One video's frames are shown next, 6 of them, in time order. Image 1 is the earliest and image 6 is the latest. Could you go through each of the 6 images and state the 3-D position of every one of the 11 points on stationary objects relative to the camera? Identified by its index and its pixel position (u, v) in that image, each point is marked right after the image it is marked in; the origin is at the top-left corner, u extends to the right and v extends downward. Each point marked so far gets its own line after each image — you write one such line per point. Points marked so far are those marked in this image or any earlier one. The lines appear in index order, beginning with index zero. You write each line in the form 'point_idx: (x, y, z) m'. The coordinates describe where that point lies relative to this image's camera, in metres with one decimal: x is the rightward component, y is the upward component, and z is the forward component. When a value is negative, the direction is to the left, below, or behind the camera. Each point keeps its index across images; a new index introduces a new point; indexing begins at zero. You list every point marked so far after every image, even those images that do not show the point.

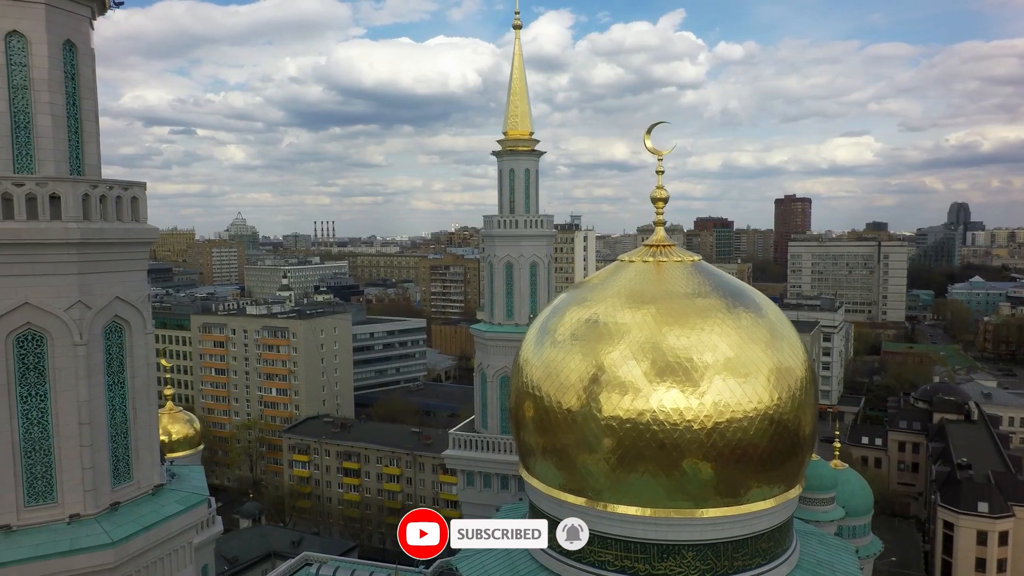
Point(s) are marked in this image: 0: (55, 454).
0: (-2.6, -1.0, +3.8) m
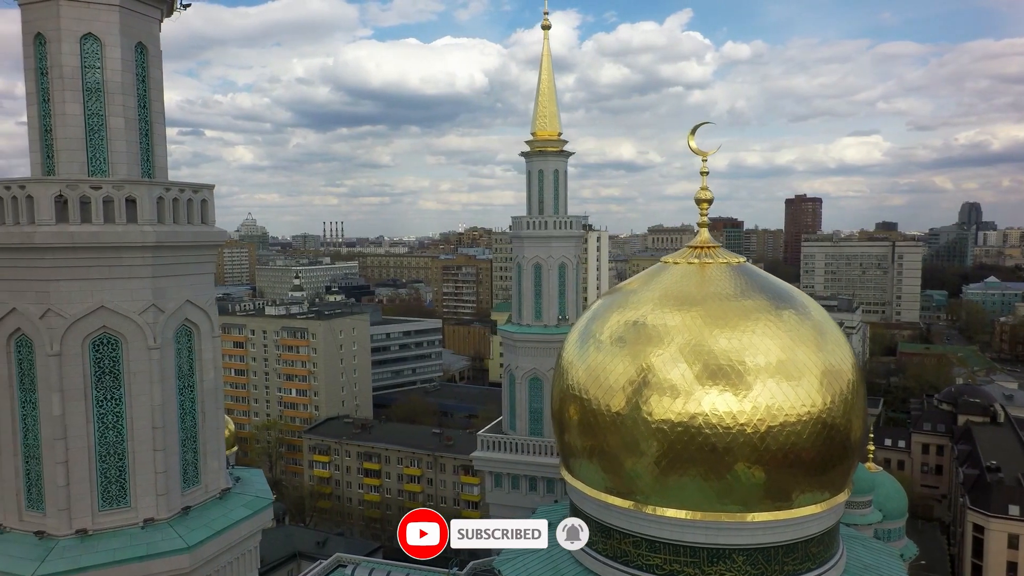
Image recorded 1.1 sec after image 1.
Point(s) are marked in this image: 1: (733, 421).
0: (-2.2, -1.0, +3.8) m
1: (+1.9, -1.2, +6.0) m
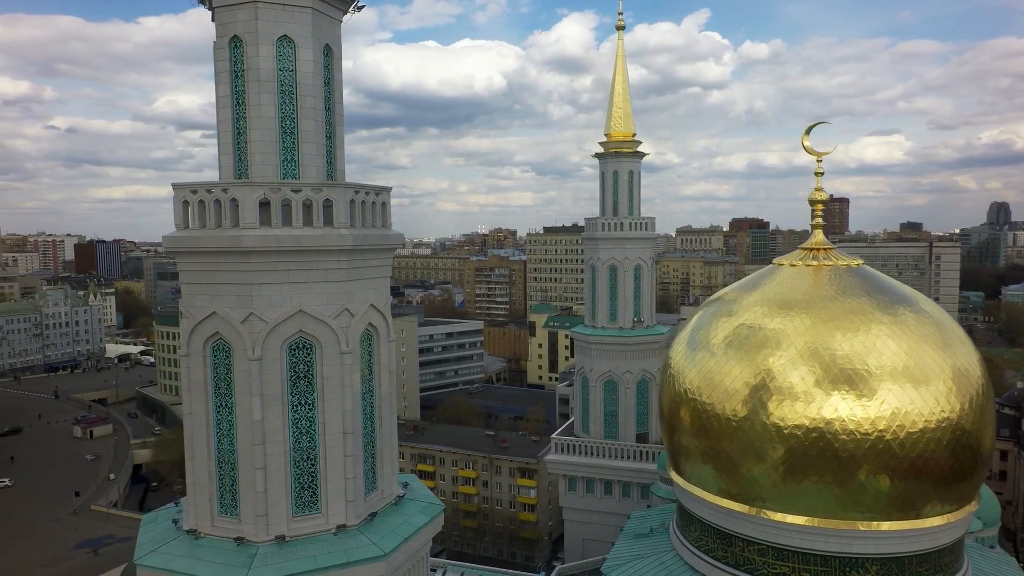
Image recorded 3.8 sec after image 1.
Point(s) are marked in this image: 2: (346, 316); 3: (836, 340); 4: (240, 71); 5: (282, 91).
0: (-1.1, -1.0, +3.8) m
1: (+3.0, -1.2, +5.9) m
2: (-0.9, -0.2, +3.9) m
3: (+3.0, -0.5, +6.3) m
4: (-1.6, +1.3, +3.9) m
5: (-1.3, +1.2, +3.9) m
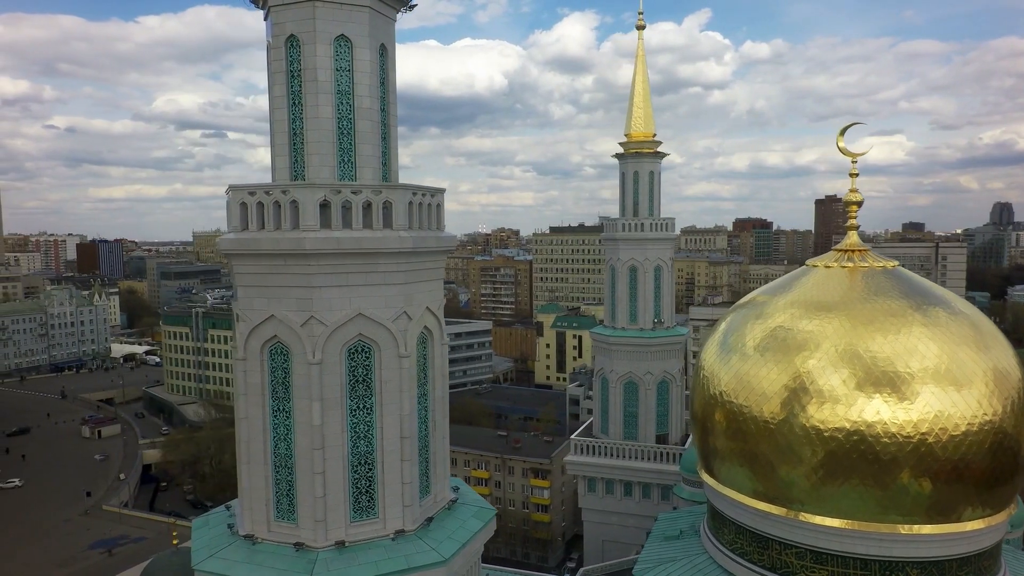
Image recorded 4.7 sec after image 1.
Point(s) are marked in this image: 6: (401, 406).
0: (-0.7, -1.0, +3.7) m
1: (+3.4, -1.2, +5.8) m
2: (-0.6, -0.2, +3.8) m
3: (+3.4, -0.5, +6.2) m
4: (-1.3, +1.3, +3.9) m
5: (-1.0, +1.2, +3.9) m
6: (-0.6, -0.7, +3.8) m
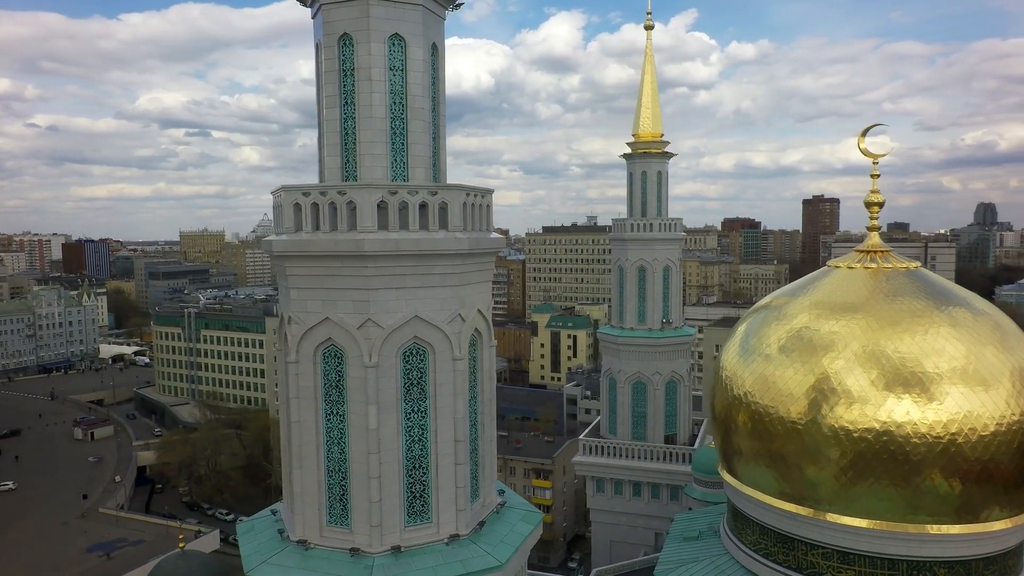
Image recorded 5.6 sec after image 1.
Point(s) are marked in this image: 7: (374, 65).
0: (-0.4, -1.0, +3.7) m
1: (+3.6, -1.2, +5.9) m
2: (-0.3, -0.2, +3.8) m
3: (+3.6, -0.5, +6.3) m
4: (-1.0, +1.3, +3.8) m
5: (-0.7, +1.1, +3.9) m
6: (-0.3, -0.7, +3.8) m
7: (-0.8, +1.3, +3.8) m
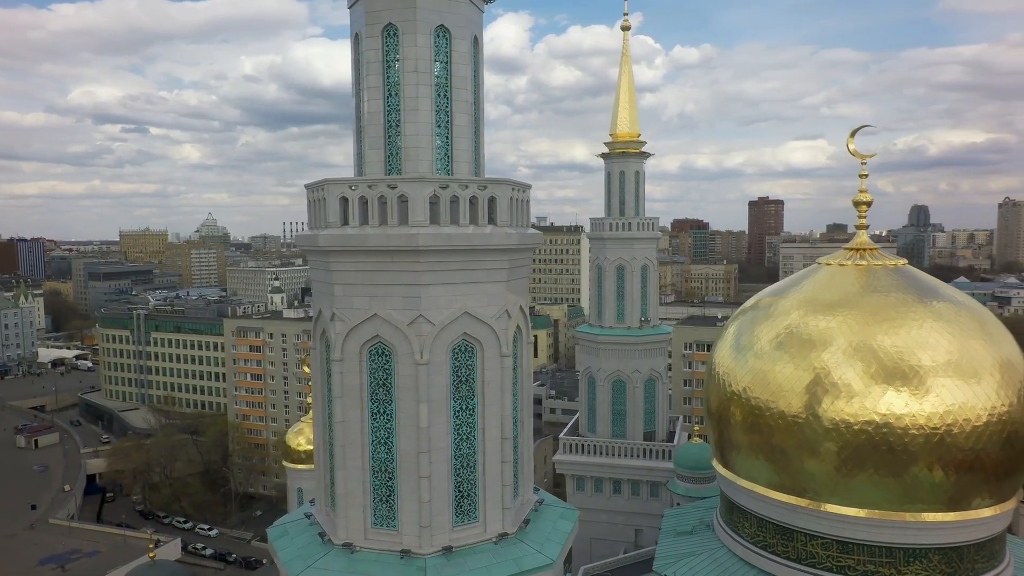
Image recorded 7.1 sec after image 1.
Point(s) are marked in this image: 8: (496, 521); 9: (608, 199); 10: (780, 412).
0: (-0.2, -1.0, +3.7) m
1: (+3.7, -1.2, +6.1) m
2: (-0.1, -0.2, +3.7) m
3: (+3.7, -0.5, +6.5) m
4: (-0.7, +1.3, +3.8) m
5: (-0.5, +1.2, +3.8) m
6: (-0.1, -0.7, +3.7) m
7: (-0.6, +1.3, +3.7) m
8: (-0.1, -1.3, +3.7) m
9: (+1.8, +1.7, +12.4) m
10: (+2.7, -1.2, +6.7) m
